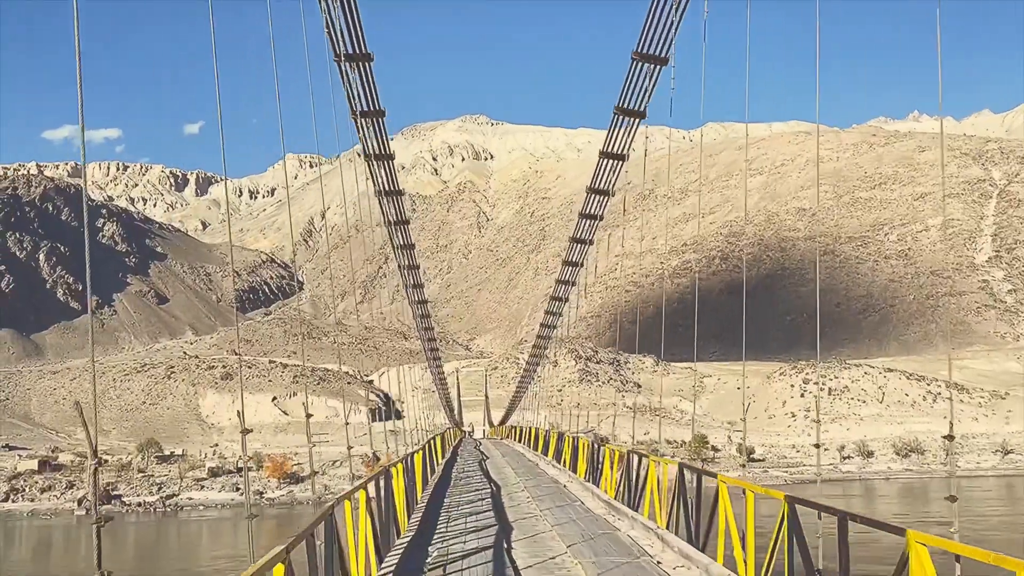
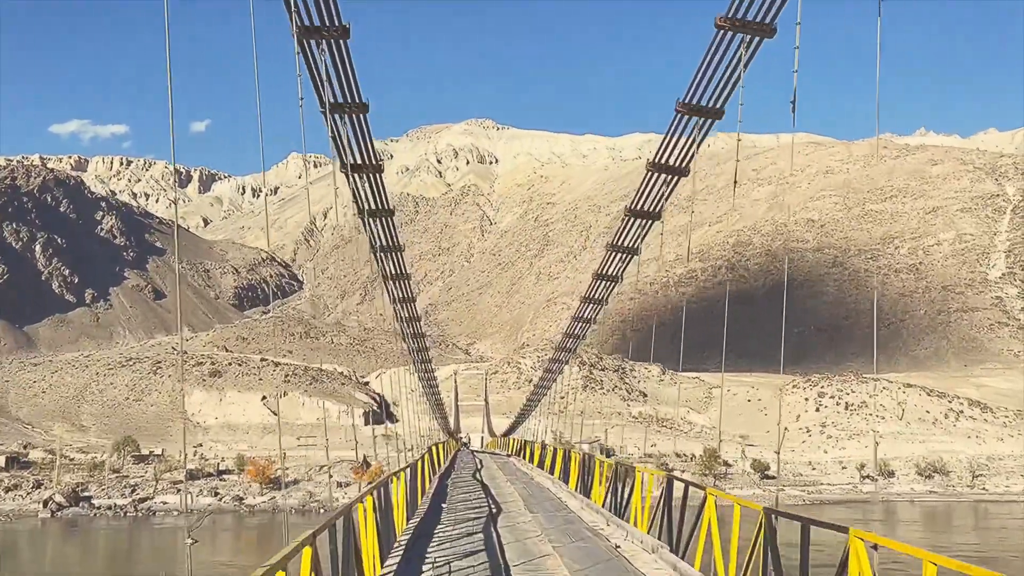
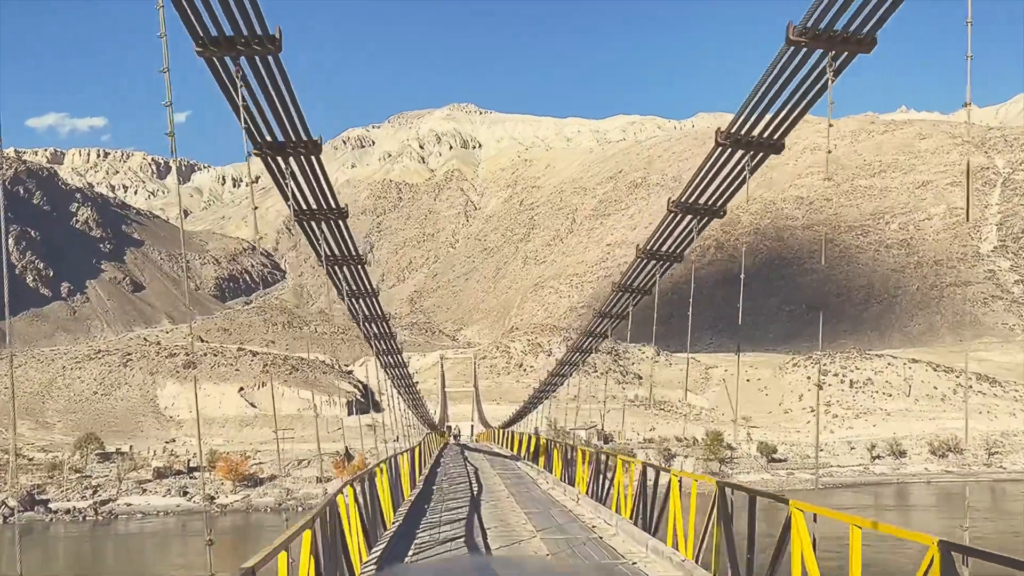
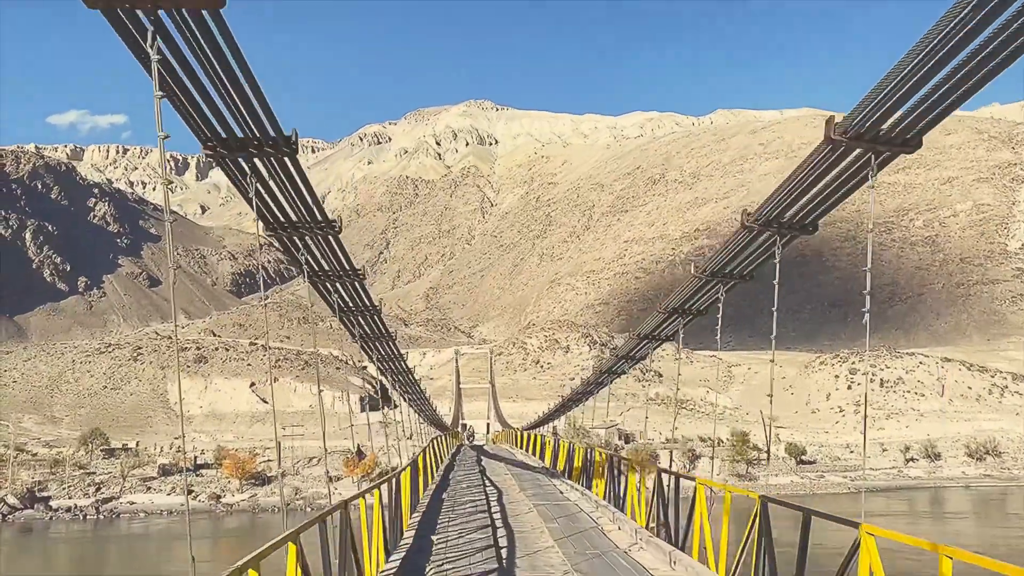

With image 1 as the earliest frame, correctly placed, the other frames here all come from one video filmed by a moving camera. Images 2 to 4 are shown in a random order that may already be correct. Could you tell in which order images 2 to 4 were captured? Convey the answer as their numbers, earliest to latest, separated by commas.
2, 3, 4
